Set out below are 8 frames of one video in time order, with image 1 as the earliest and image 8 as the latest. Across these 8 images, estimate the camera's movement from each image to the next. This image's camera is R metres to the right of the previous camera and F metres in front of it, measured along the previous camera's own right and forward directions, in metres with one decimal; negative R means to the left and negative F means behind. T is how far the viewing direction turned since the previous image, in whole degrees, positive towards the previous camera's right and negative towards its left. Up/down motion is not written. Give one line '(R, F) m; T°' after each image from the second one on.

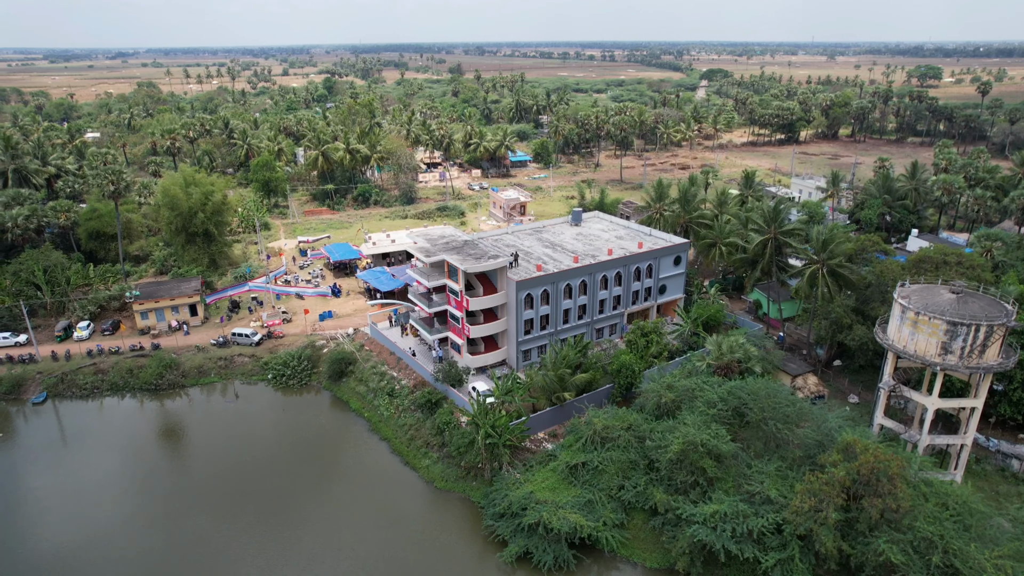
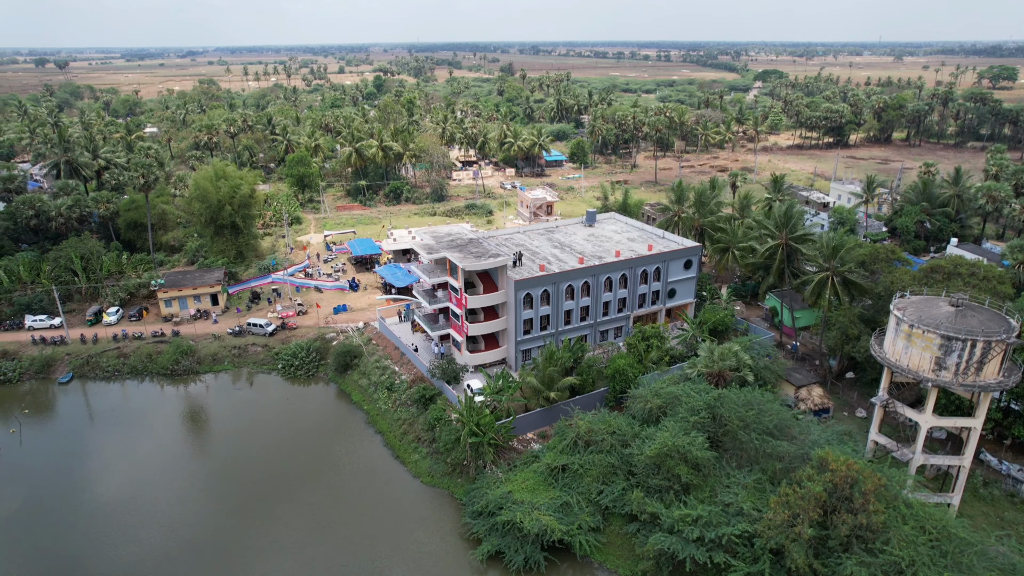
(+2.8, +0.1) m; -4°
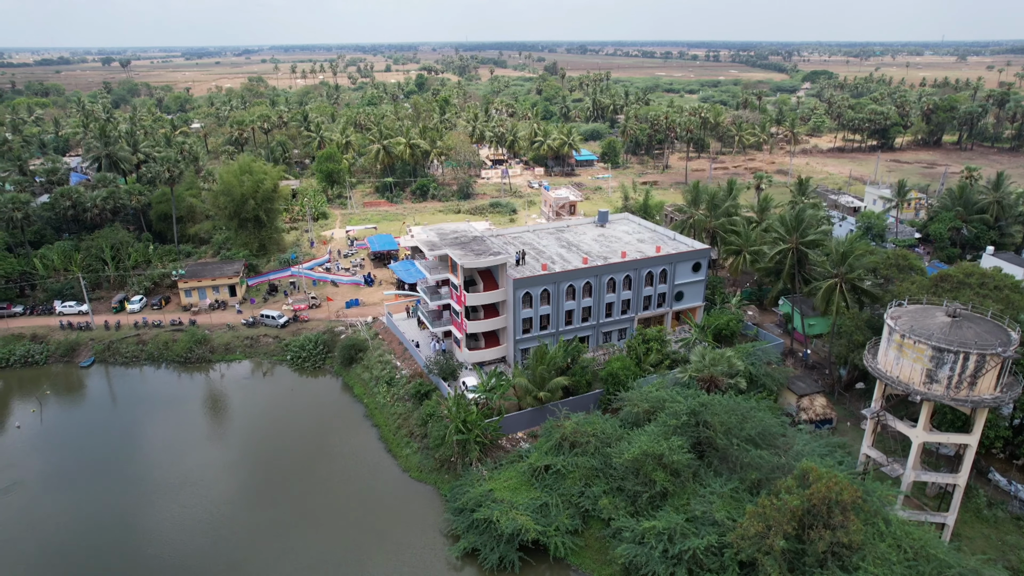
(+2.4, +0.2) m; -4°
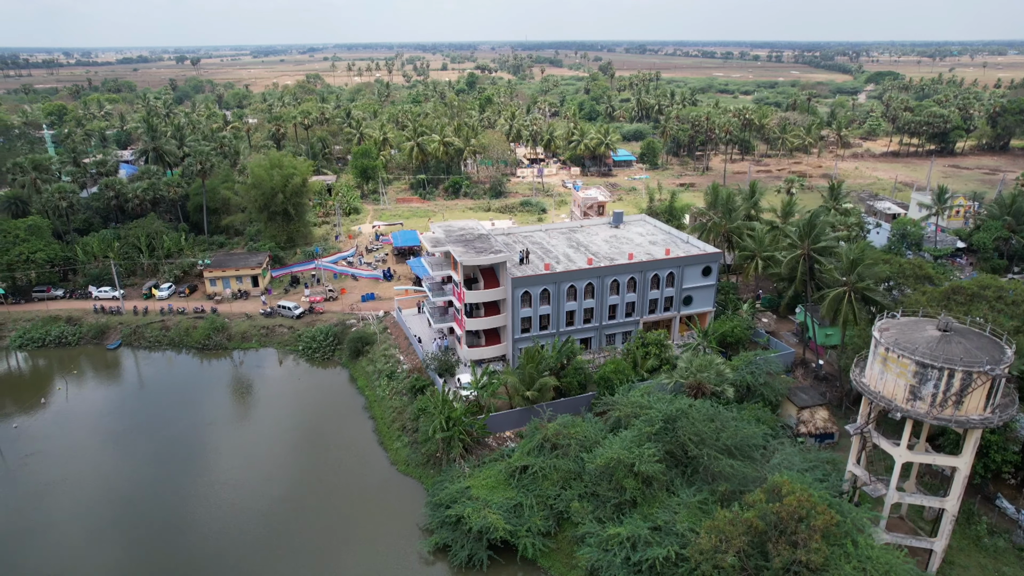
(+3.0, +0.2) m; -5°
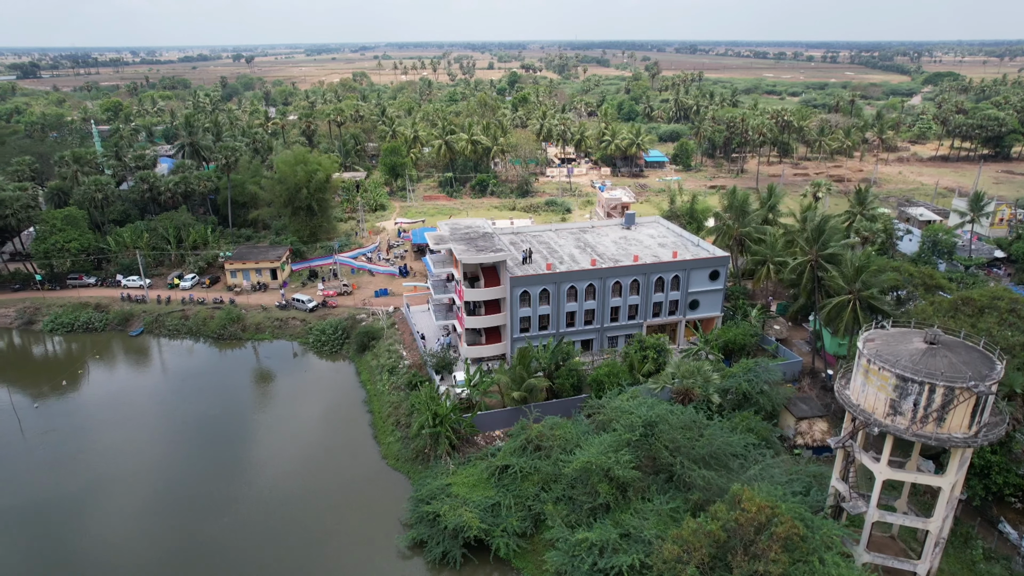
(+2.5, +0.2) m; -4°
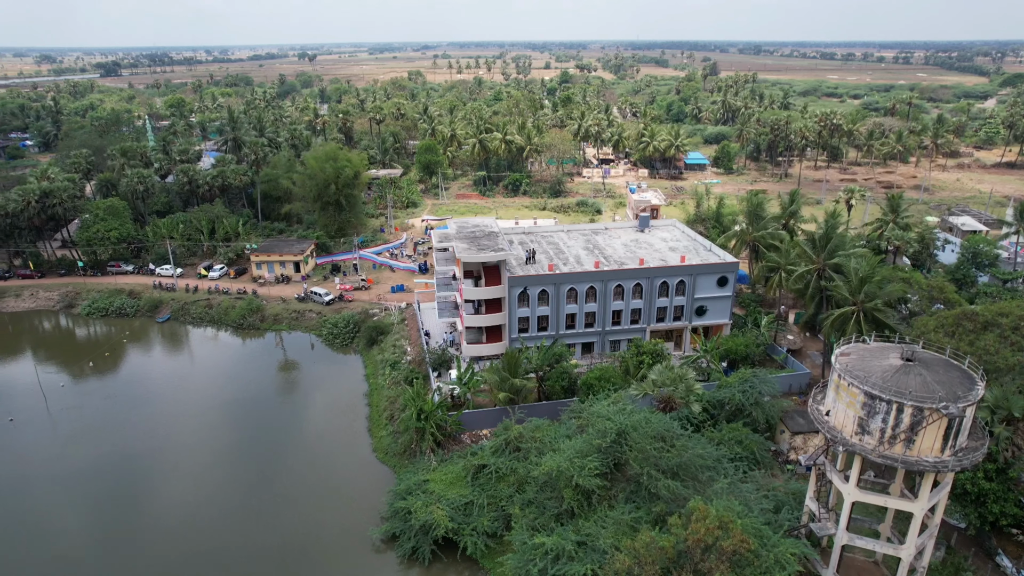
(+3.0, +0.2) m; -5°
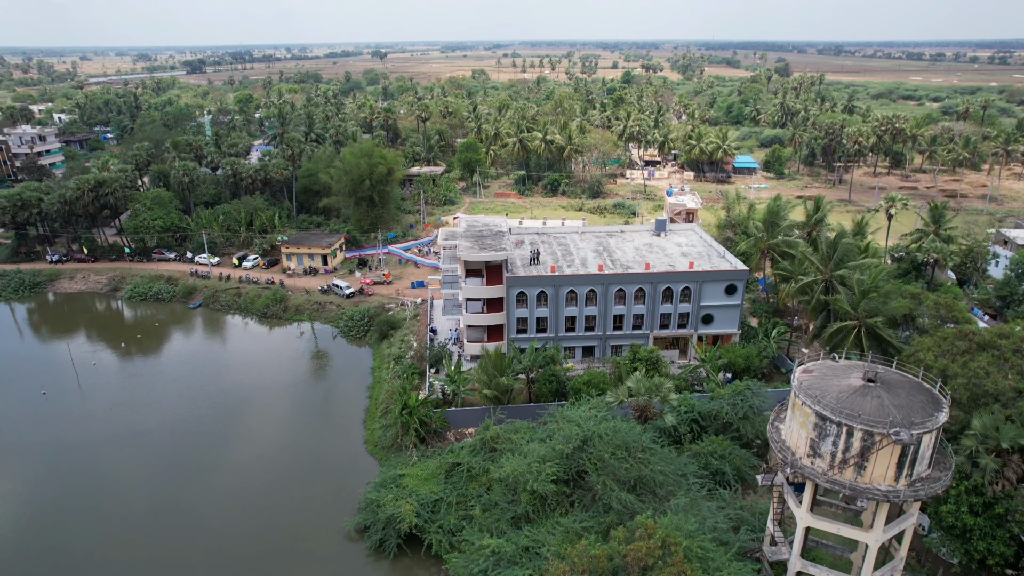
(+3.6, +0.3) m; -5°
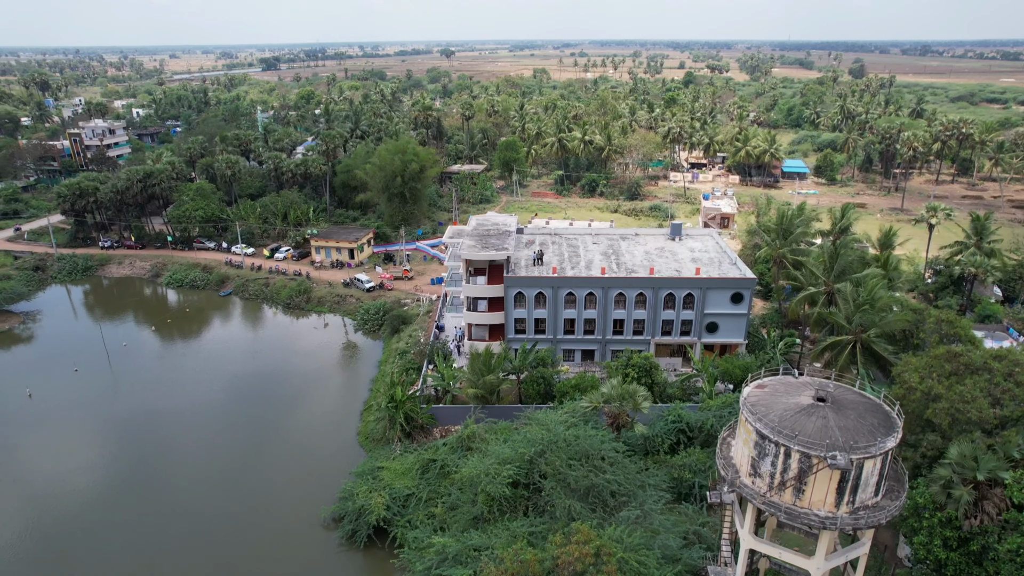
(+3.5, +0.2) m; -5°
